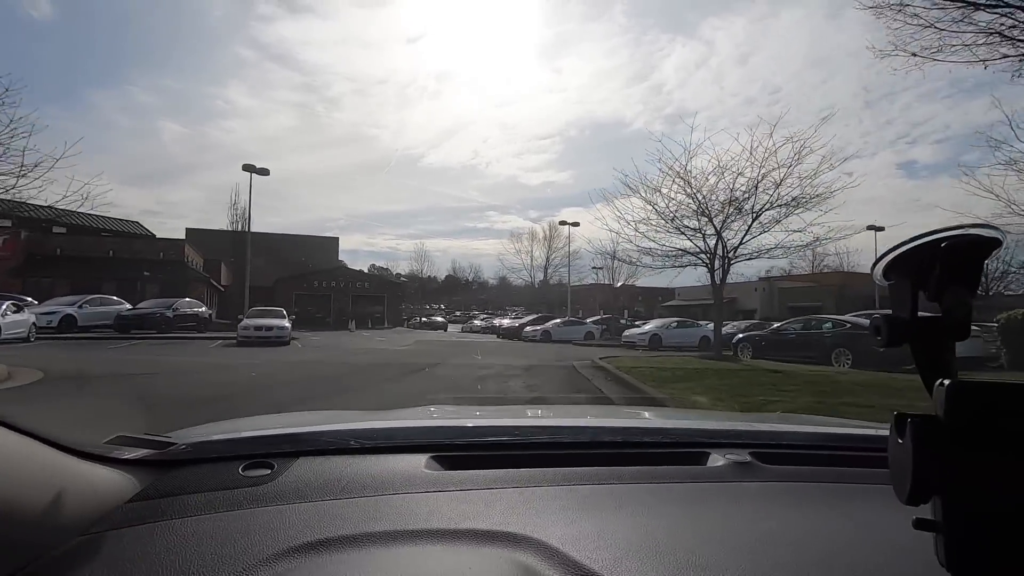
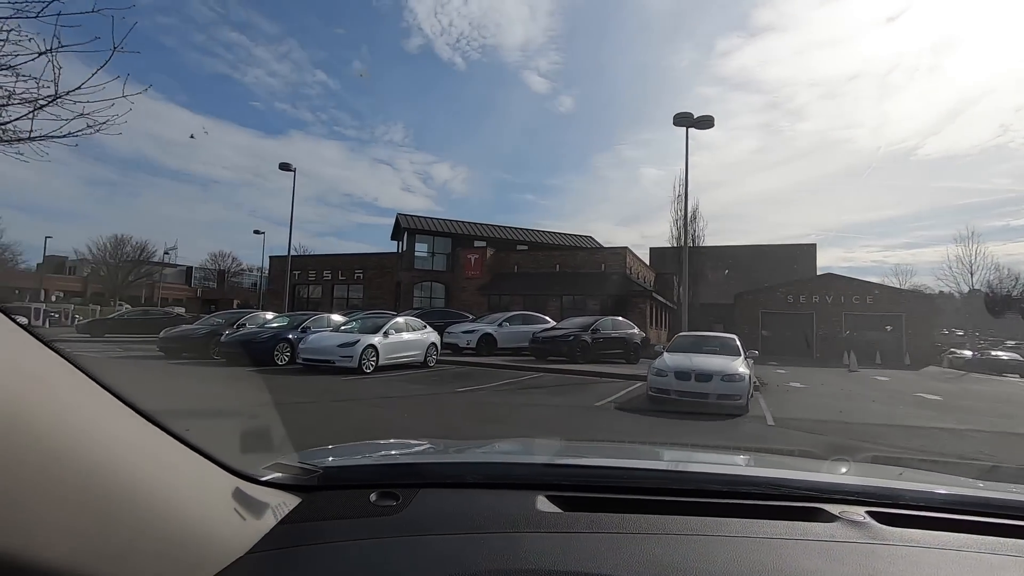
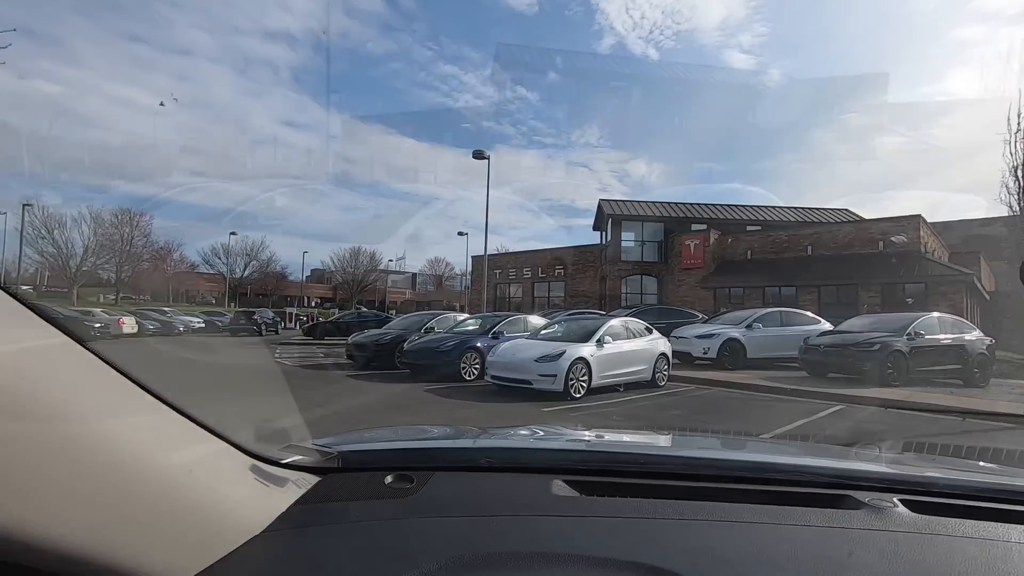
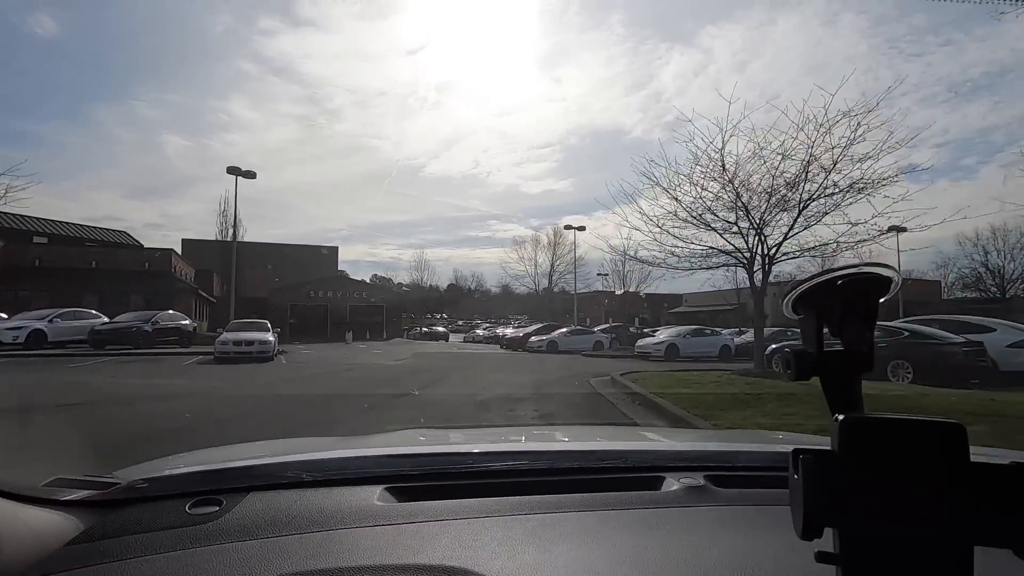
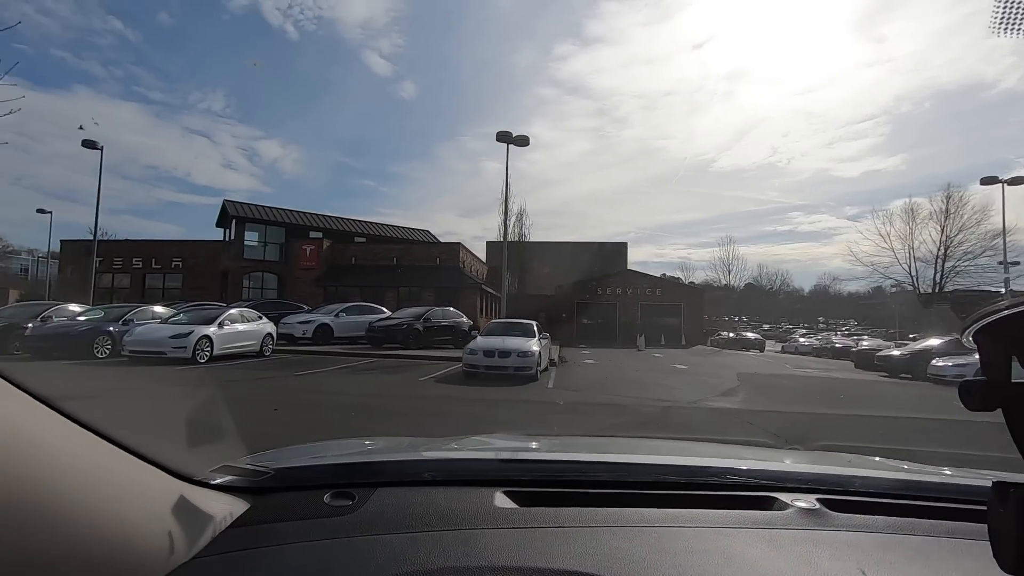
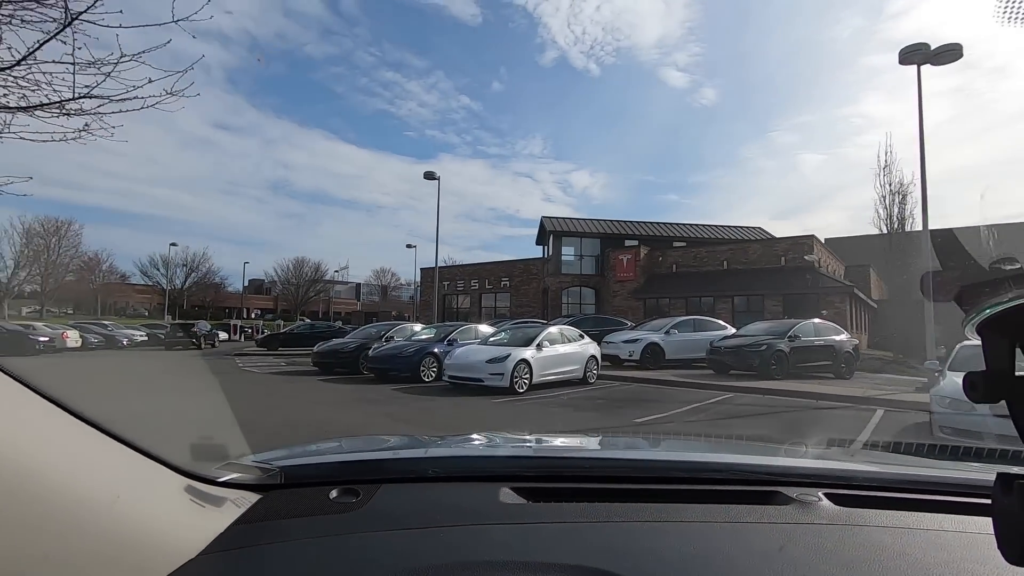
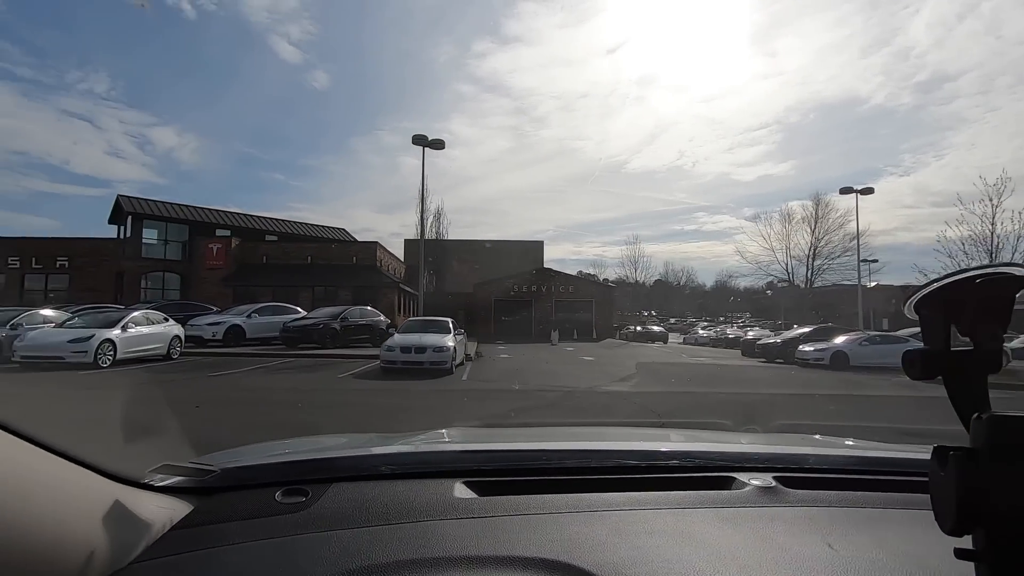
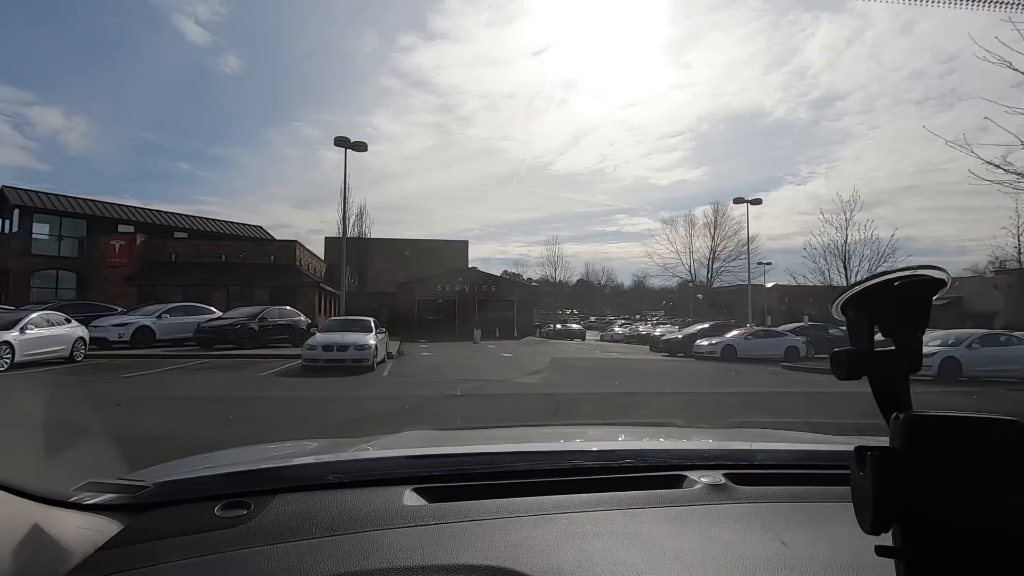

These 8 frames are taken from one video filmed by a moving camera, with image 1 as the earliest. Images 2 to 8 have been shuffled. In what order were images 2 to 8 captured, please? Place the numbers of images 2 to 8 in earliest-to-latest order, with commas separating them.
4, 8, 7, 5, 2, 6, 3
